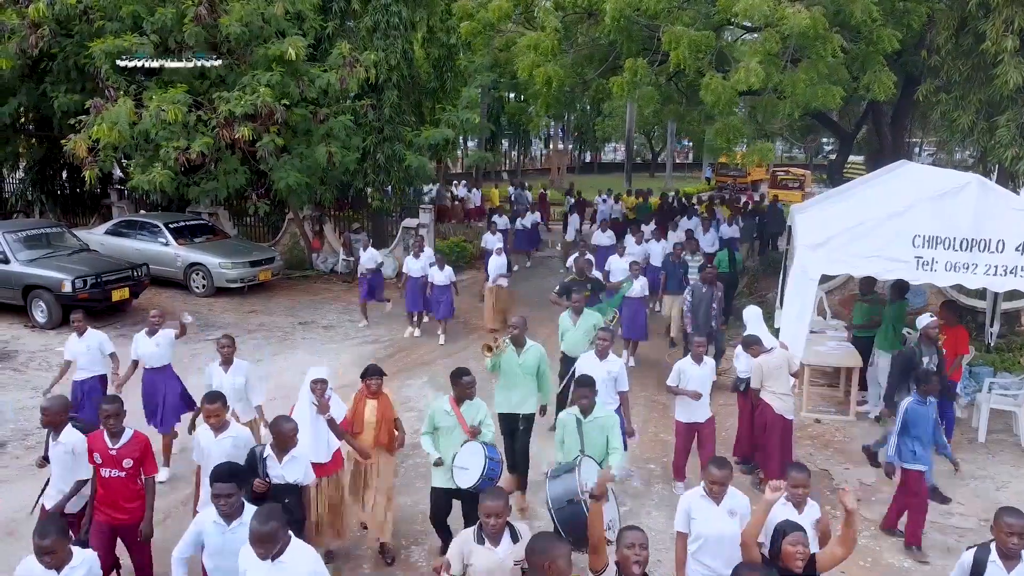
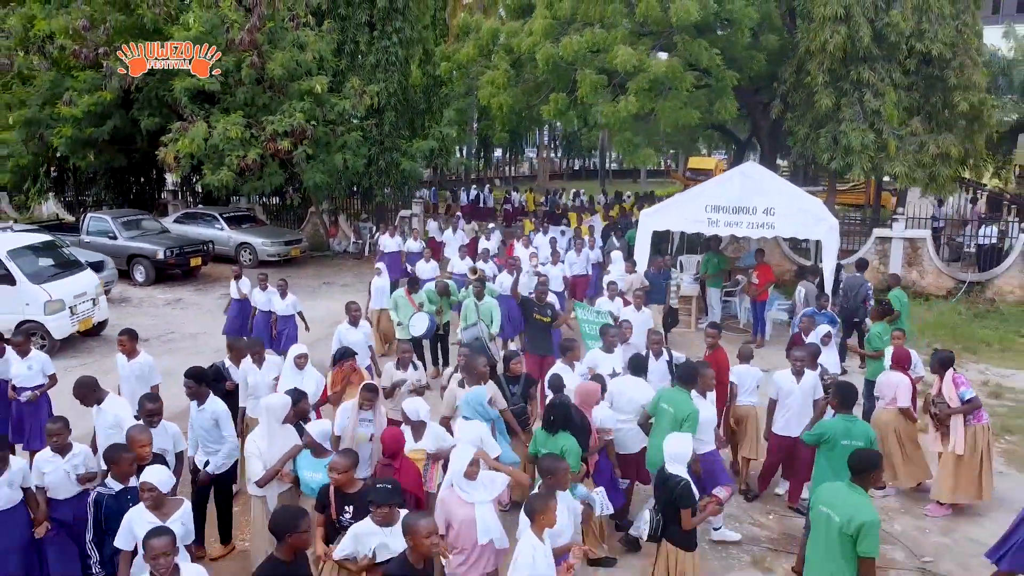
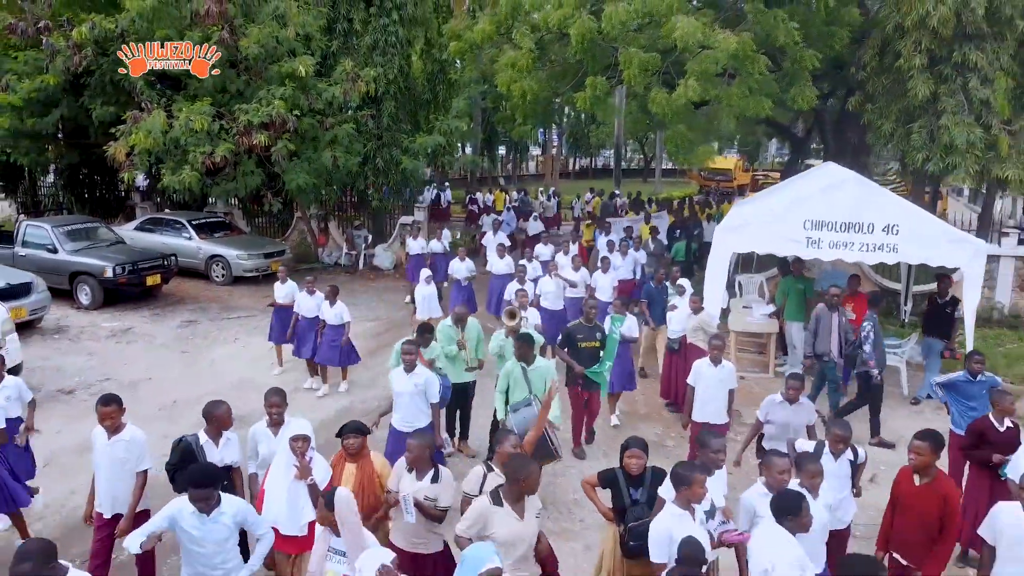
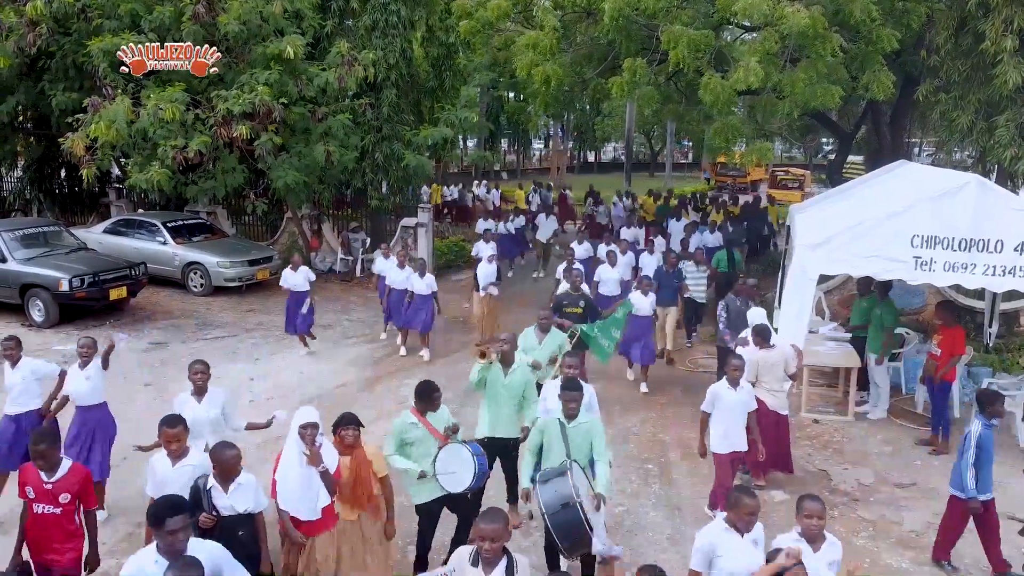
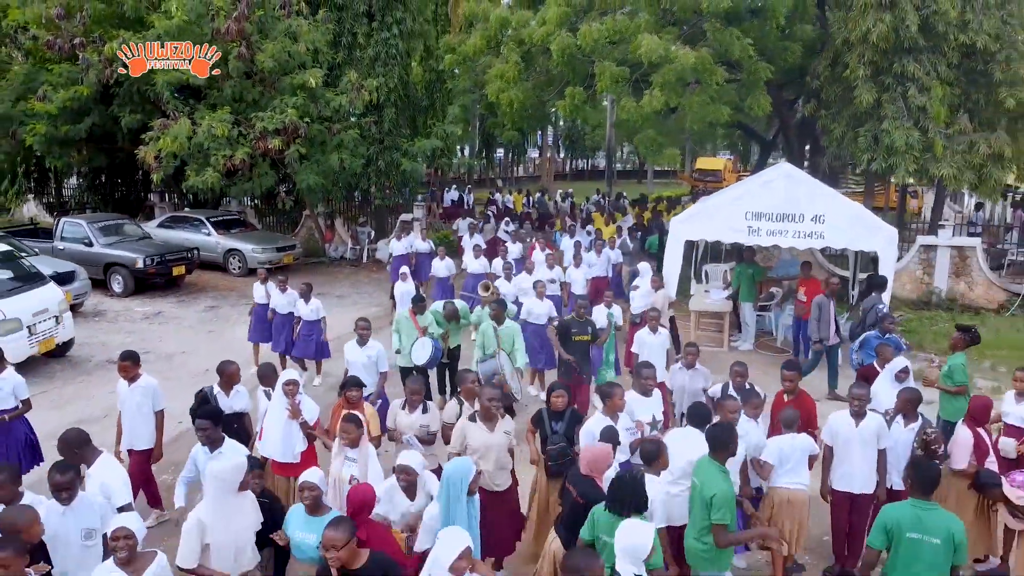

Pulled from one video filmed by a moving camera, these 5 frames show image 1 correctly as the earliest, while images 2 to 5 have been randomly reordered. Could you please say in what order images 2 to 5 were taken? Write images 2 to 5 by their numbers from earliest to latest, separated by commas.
4, 3, 5, 2
